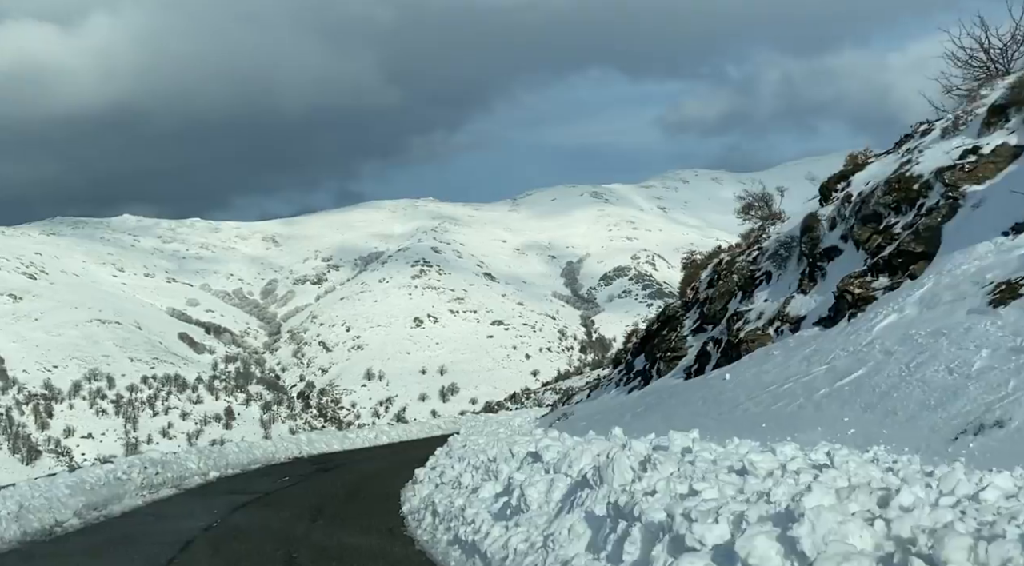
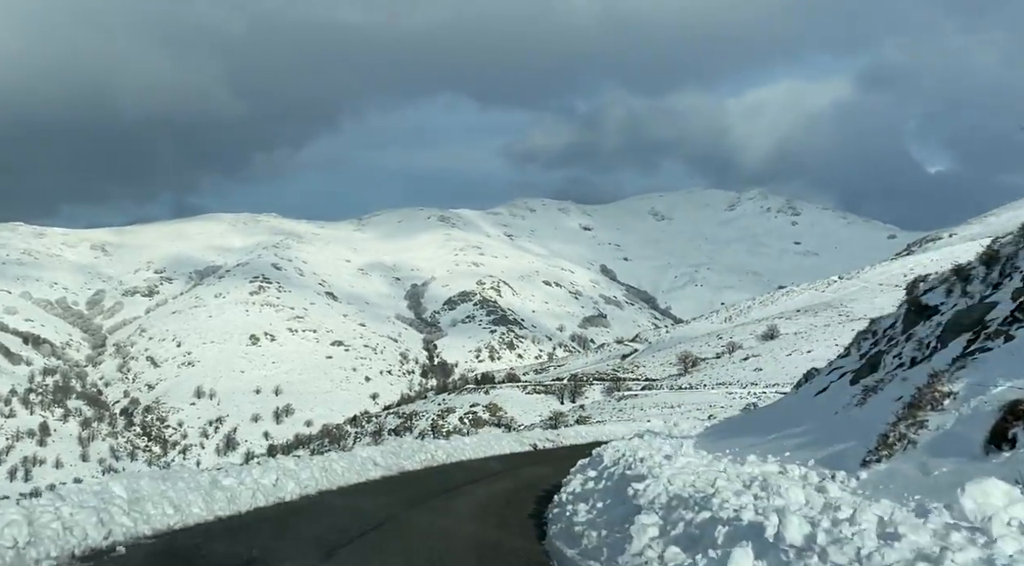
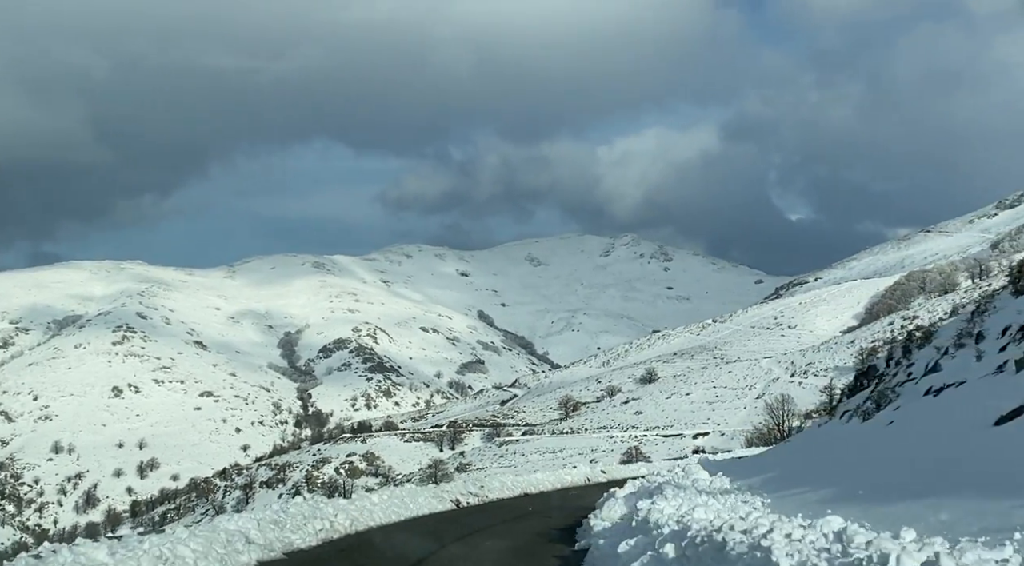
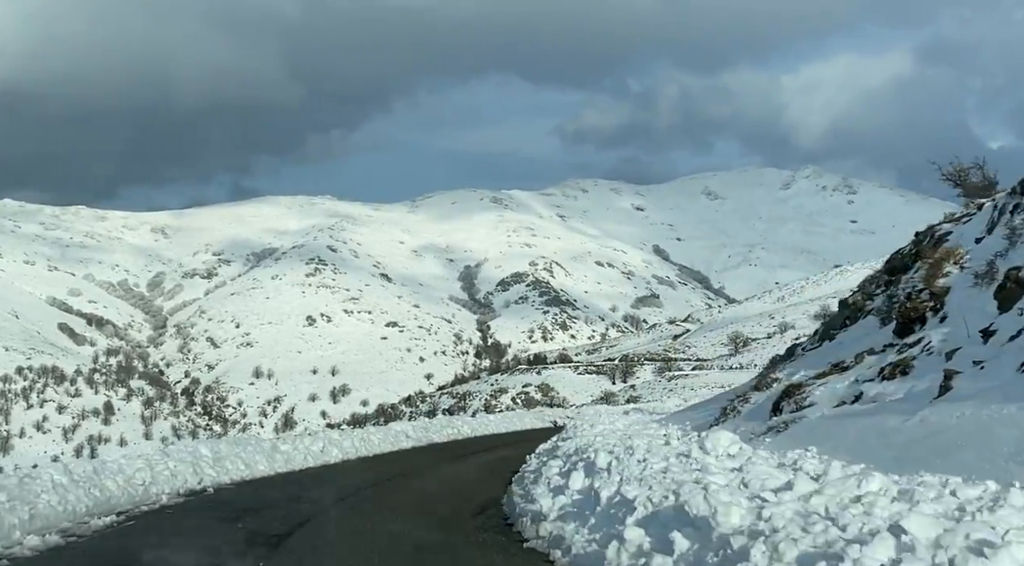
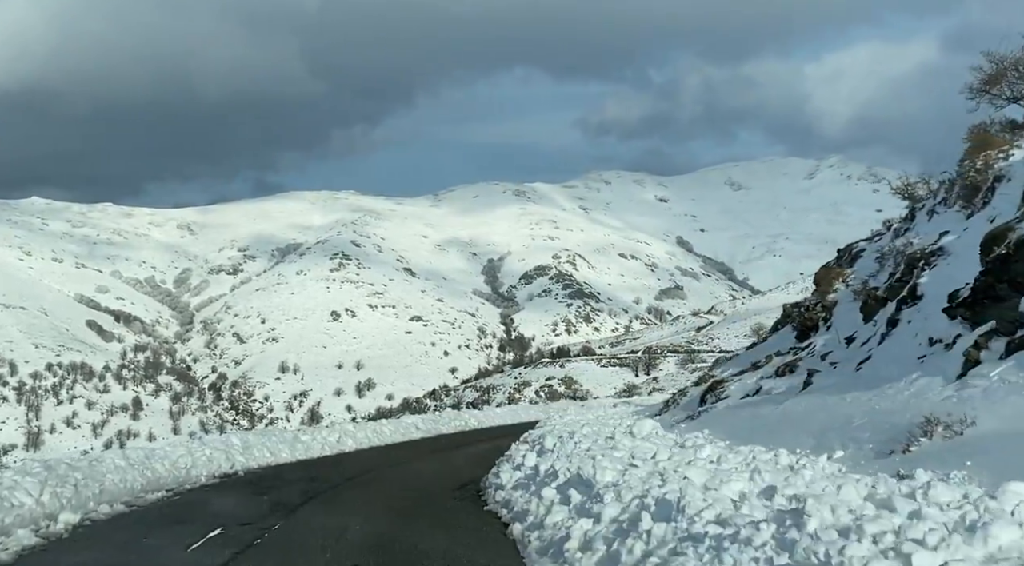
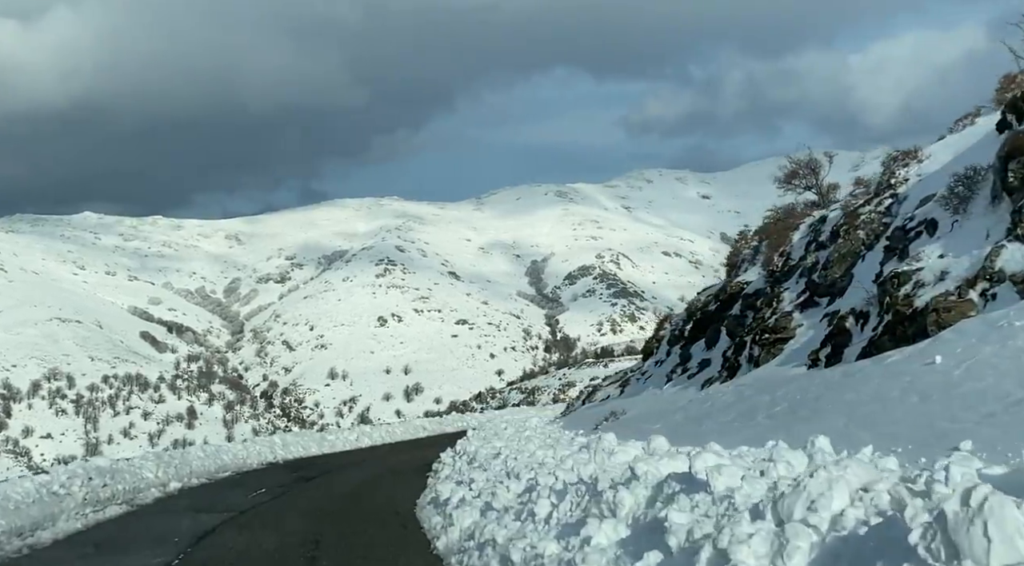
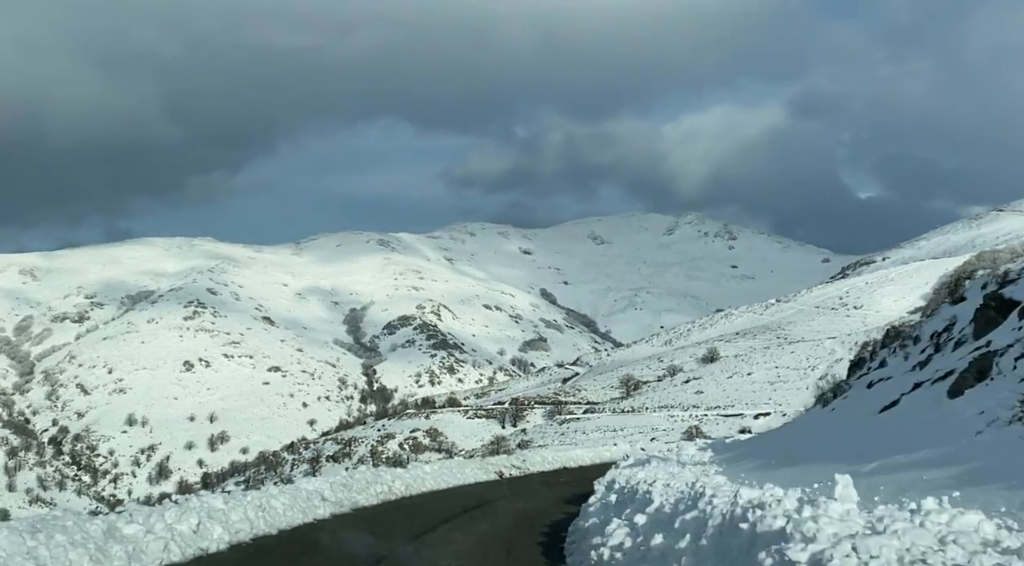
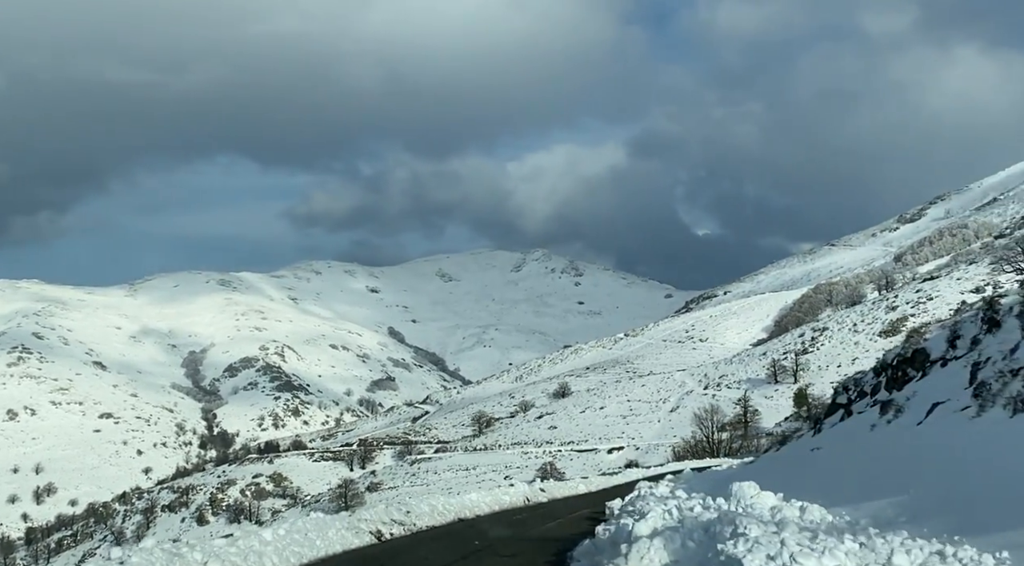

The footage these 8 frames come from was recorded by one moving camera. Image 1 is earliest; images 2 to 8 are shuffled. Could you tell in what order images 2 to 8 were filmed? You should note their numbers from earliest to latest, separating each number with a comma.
6, 5, 4, 2, 7, 3, 8
